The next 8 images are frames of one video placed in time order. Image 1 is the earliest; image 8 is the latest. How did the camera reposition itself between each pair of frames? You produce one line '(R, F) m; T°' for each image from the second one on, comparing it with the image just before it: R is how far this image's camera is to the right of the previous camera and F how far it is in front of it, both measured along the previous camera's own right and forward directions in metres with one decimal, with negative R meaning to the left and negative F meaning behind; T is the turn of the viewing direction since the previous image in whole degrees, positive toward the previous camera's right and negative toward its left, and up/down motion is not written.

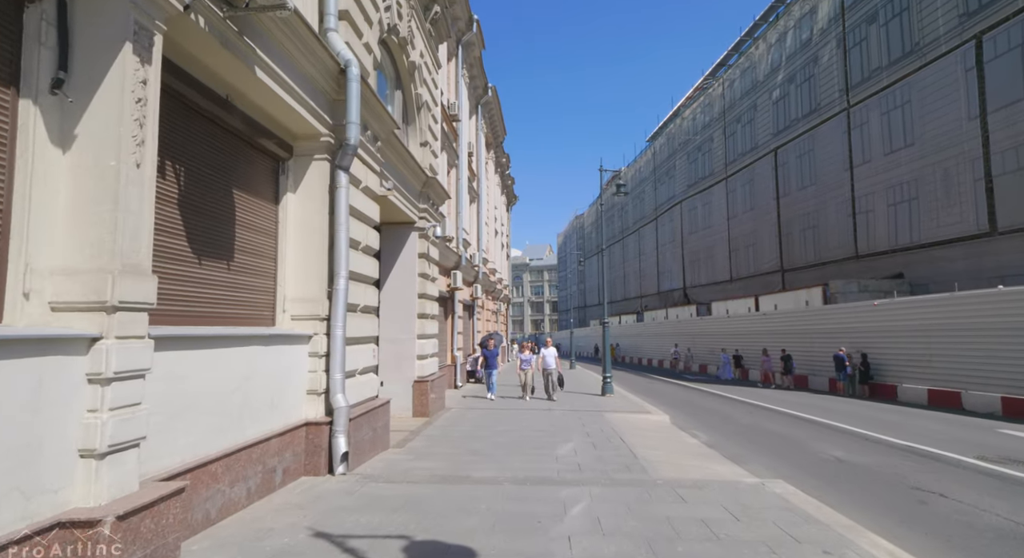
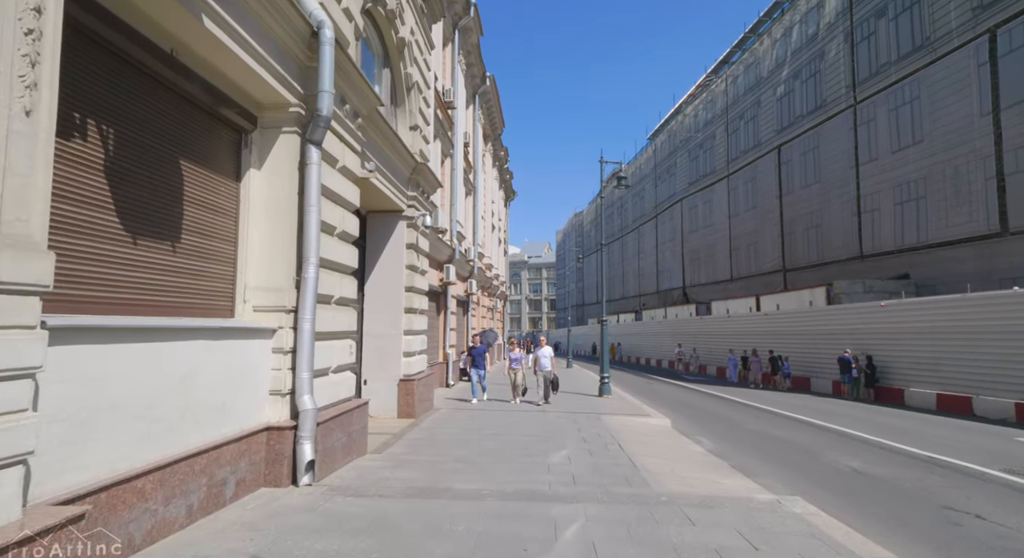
(+0.1, +0.7) m; 0°
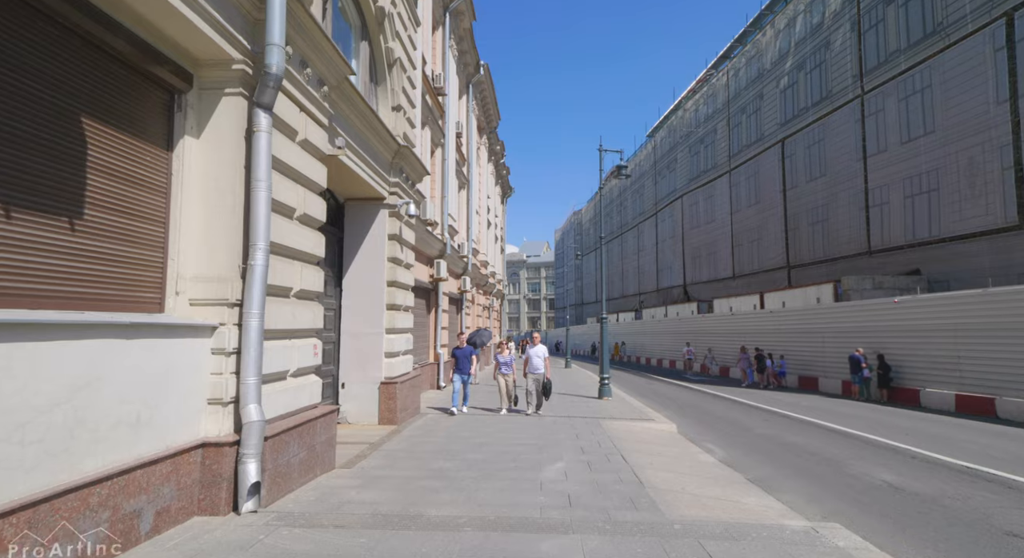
(+0.1, +0.9) m; 0°
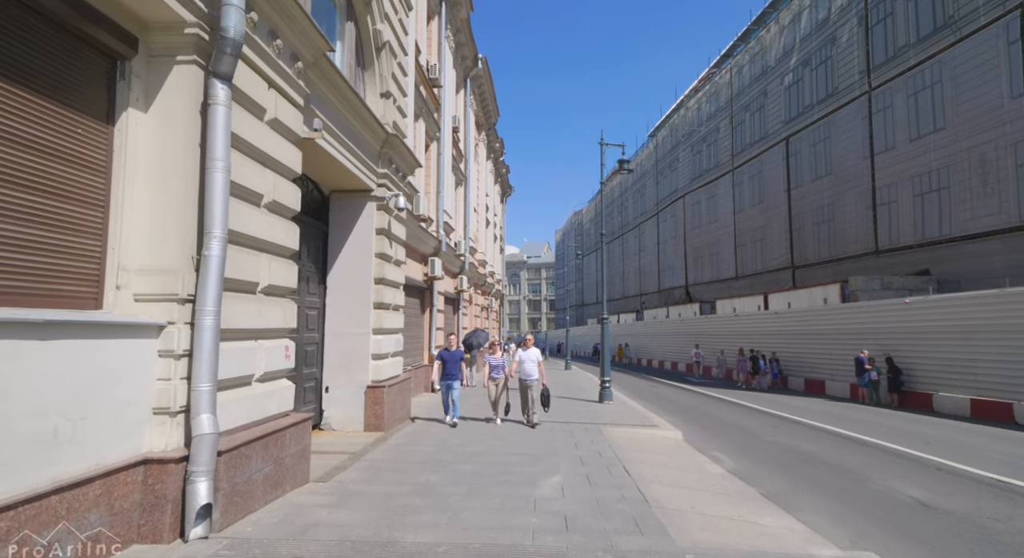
(+0.1, +0.6) m; 0°
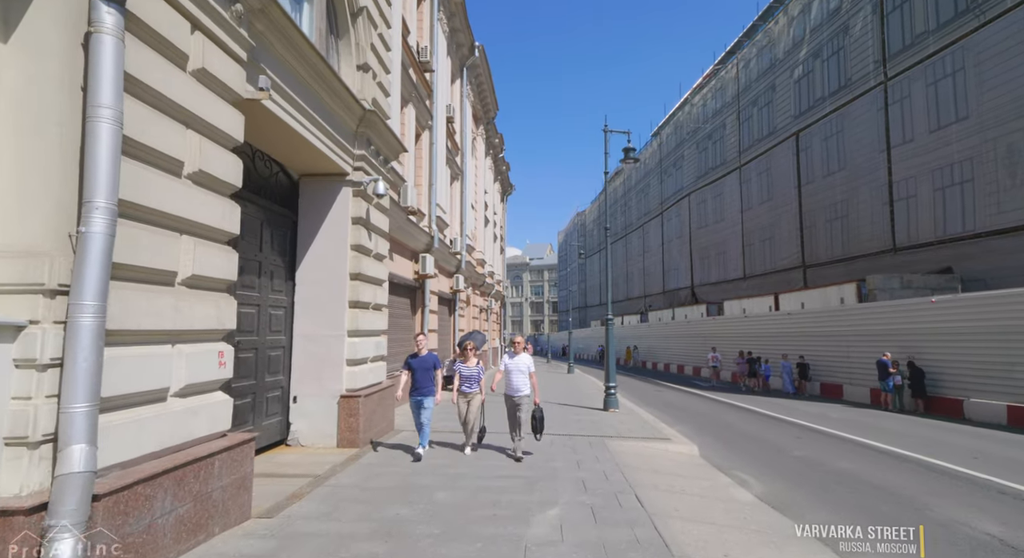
(+0.1, +1.1) m; 0°
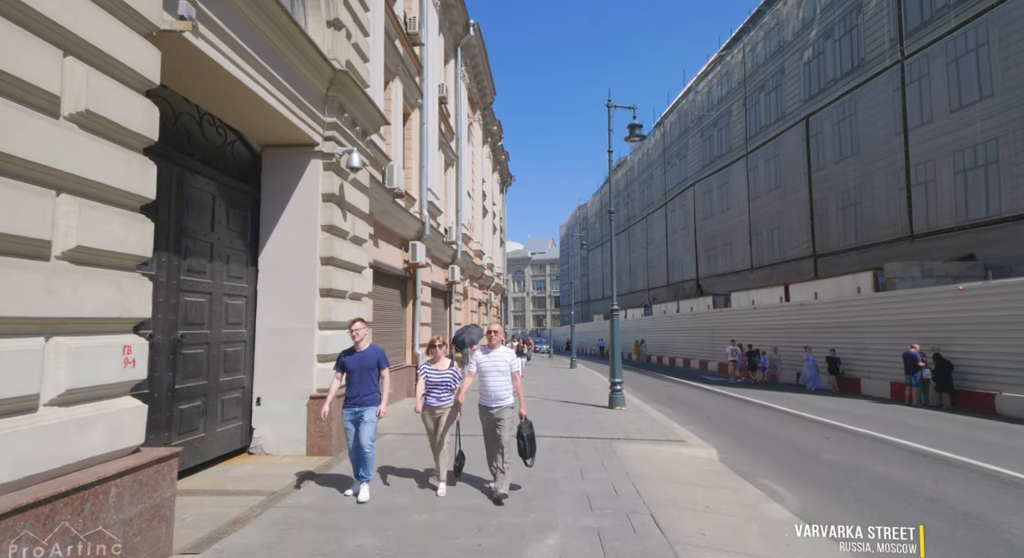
(+0.1, +1.1) m; 0°
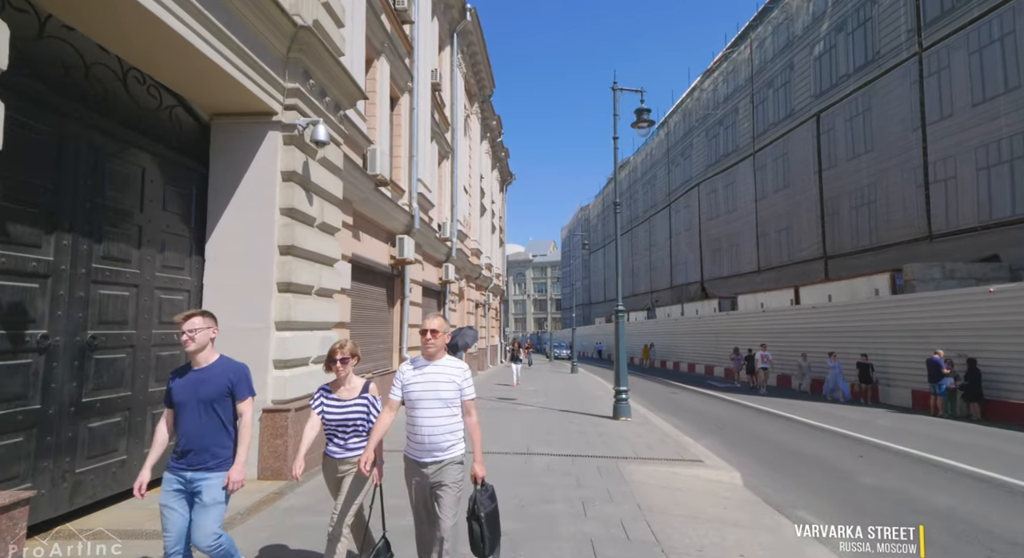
(+0.1, +1.1) m; 0°
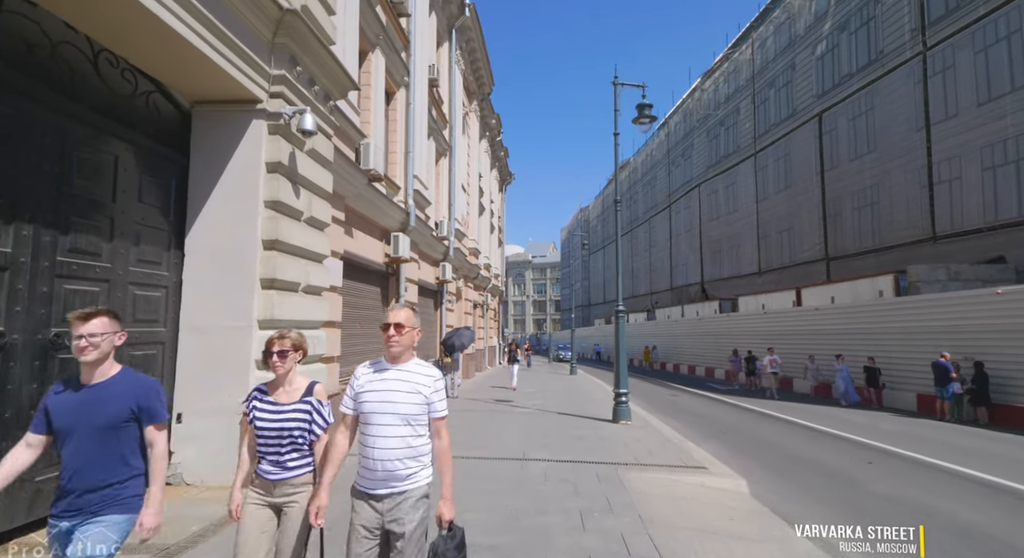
(0.0, +0.3) m; 0°
